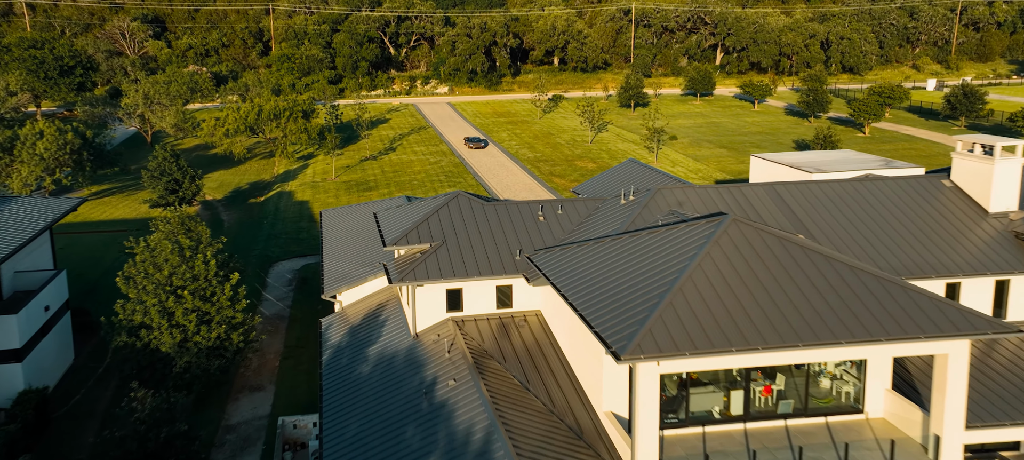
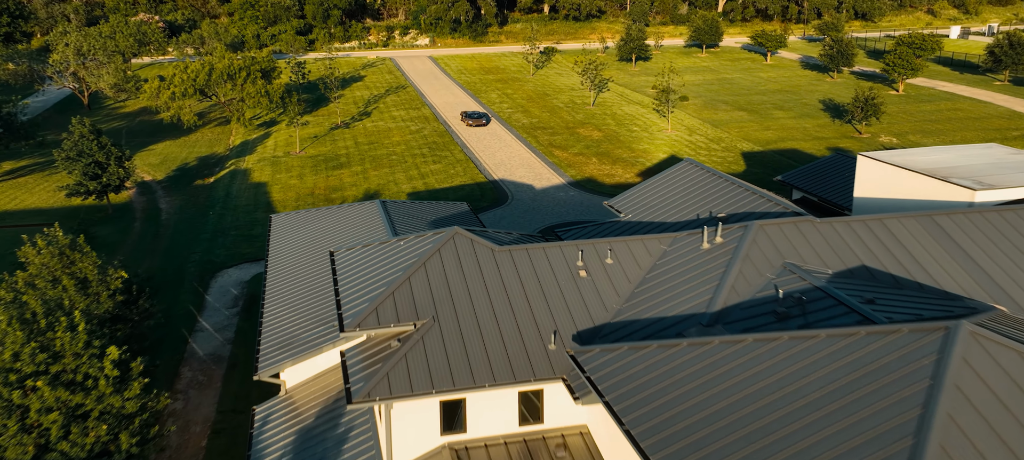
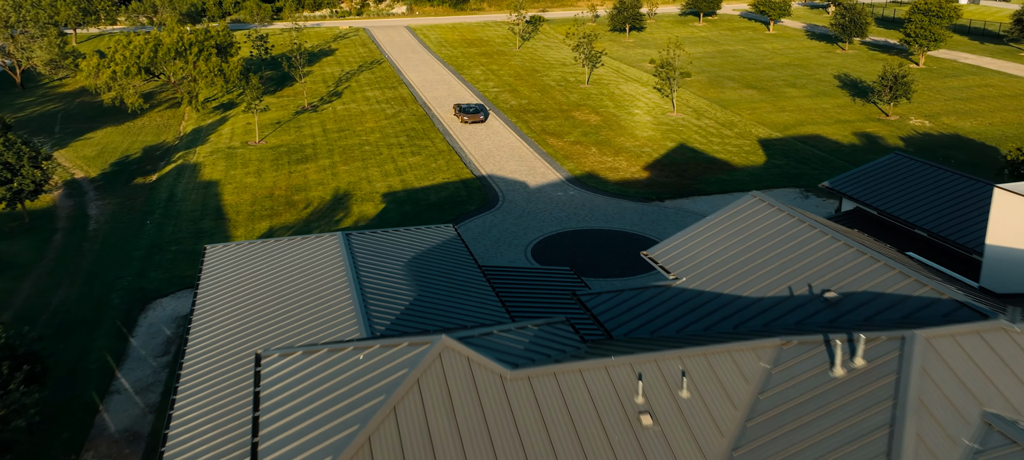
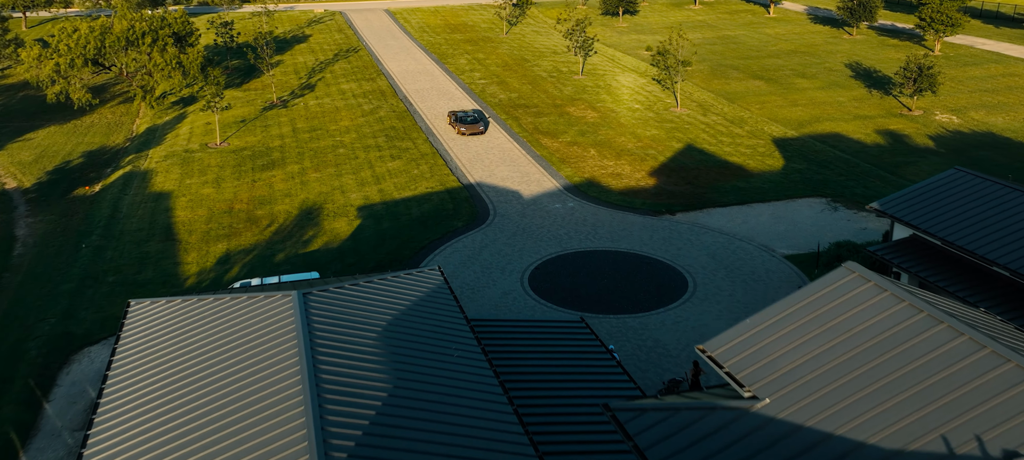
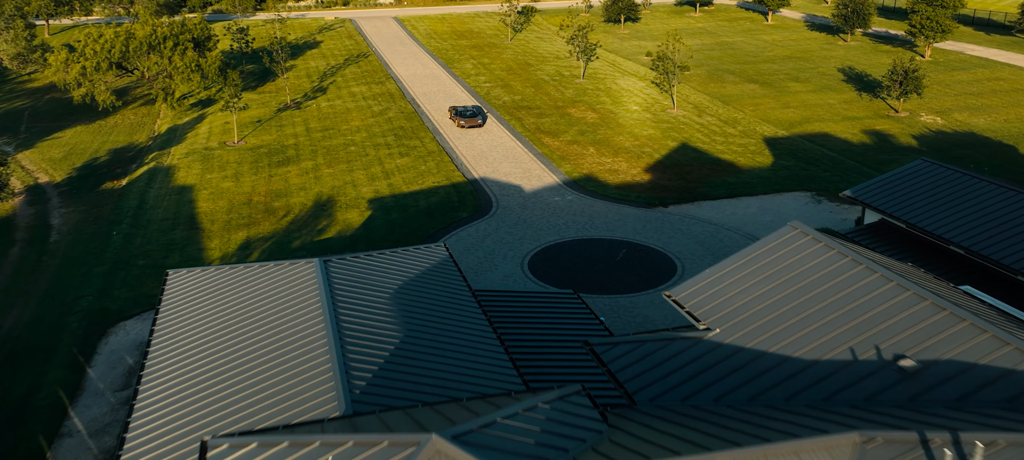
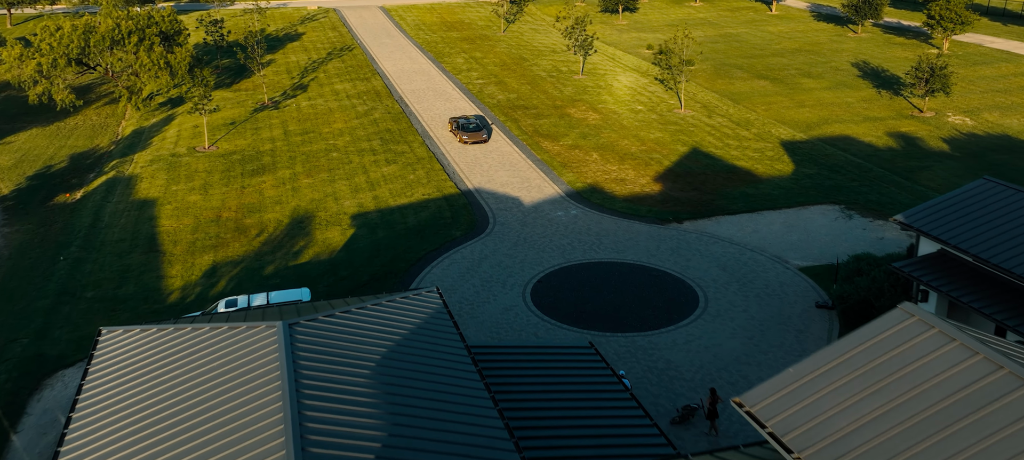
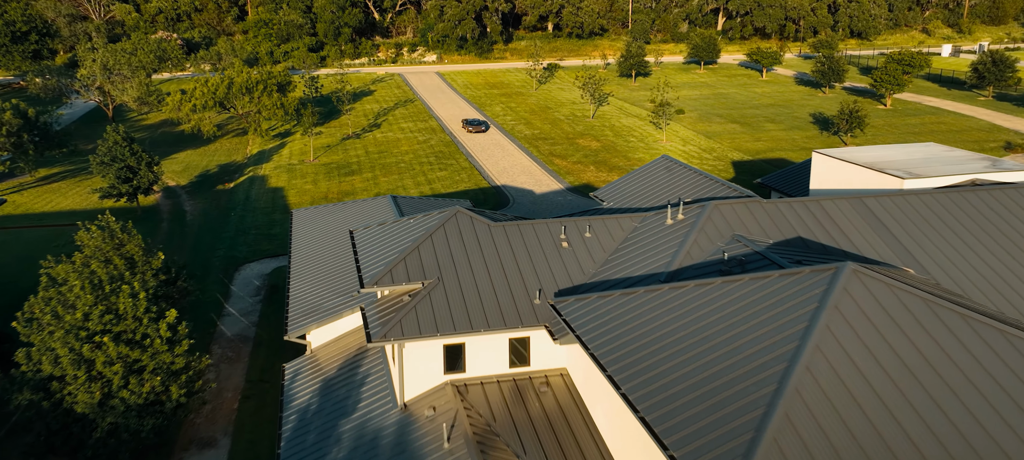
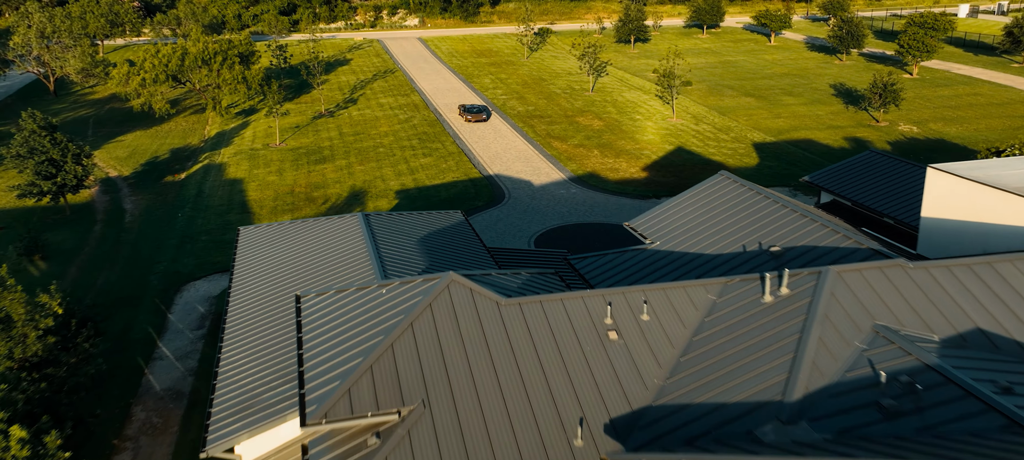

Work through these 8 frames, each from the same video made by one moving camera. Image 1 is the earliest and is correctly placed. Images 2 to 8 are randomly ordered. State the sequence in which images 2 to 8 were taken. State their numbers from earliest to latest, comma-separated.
7, 2, 8, 3, 5, 4, 6
